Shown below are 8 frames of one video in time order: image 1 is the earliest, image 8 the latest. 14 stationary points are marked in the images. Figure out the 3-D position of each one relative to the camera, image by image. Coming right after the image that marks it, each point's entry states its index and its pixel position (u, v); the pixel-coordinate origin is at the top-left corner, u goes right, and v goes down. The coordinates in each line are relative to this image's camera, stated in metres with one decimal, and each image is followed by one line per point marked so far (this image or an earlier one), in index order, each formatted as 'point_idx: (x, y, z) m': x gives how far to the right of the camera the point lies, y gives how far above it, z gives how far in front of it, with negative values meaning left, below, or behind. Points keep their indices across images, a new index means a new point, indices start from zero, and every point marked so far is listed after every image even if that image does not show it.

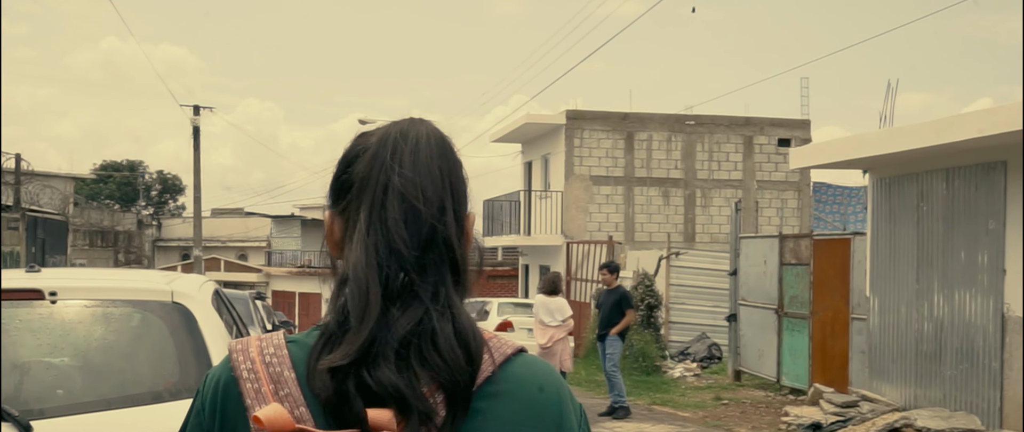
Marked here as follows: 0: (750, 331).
0: (+3.3, -1.6, +13.0) m
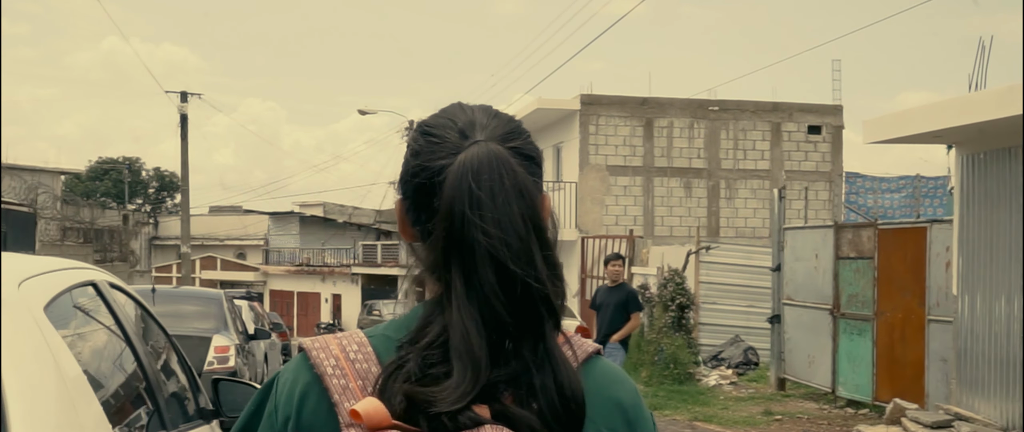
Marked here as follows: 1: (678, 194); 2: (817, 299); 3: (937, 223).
0: (+3.5, -1.4, +11.5) m
1: (+3.5, +0.5, +19.9) m
2: (+3.5, -1.0, +11.0) m
3: (+4.0, -0.1, +8.9) m
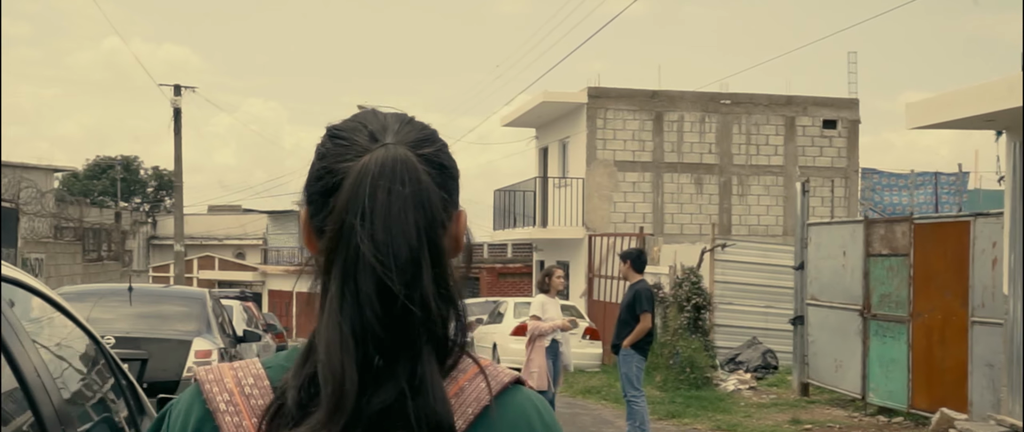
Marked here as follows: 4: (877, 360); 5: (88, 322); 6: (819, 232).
0: (+3.5, -1.4, +10.8) m
1: (+3.6, +0.5, +19.2) m
2: (+3.6, -0.9, +10.3) m
3: (+4.1, 0.0, +8.2) m
4: (+3.7, -1.5, +9.7) m
5: (-3.7, -0.9, +8.3) m
6: (+3.5, -0.2, +10.9) m
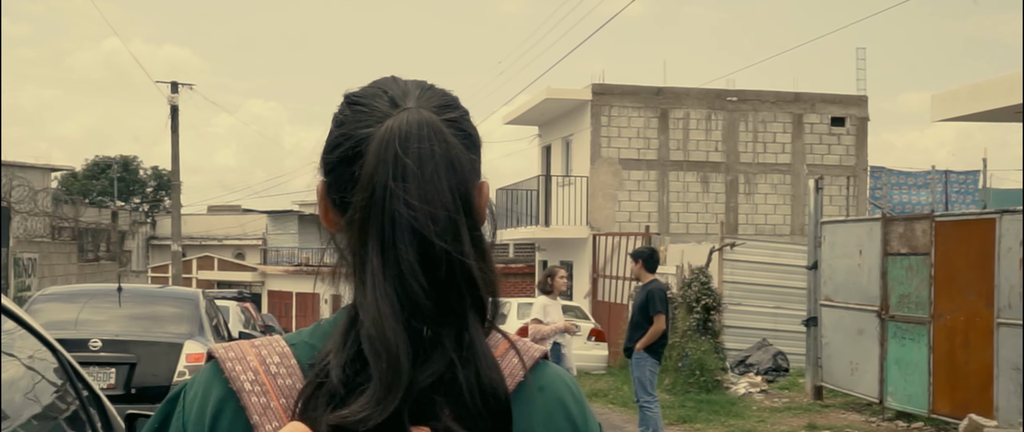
0: (+3.6, -1.4, +10.5) m
1: (+3.6, +0.5, +18.8) m
2: (+3.7, -0.9, +10.0) m
3: (+4.1, 0.0, +7.9) m
4: (+3.8, -1.4, +9.3) m
5: (-3.7, -0.9, +8.0) m
6: (+3.6, -0.2, +10.6) m
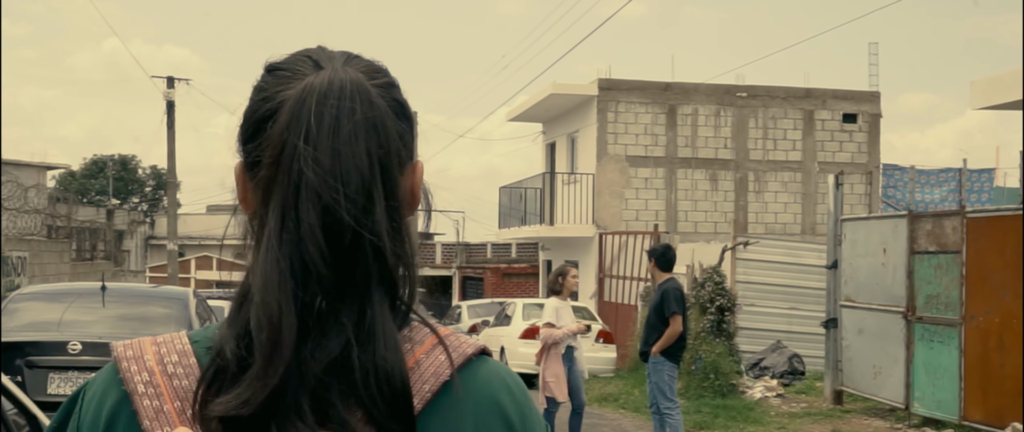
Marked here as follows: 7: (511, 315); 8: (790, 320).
0: (+3.7, -1.3, +10.0) m
1: (+3.7, +0.6, +18.4) m
2: (+3.8, -0.8, +9.5) m
3: (+4.2, 0.0, +7.4) m
4: (+3.8, -1.4, +8.9) m
5: (-3.6, -0.9, +7.5) m
6: (+3.7, -0.1, +10.1) m
7: (0.0, -1.6, +15.0) m
8: (+3.9, -1.4, +13.3) m
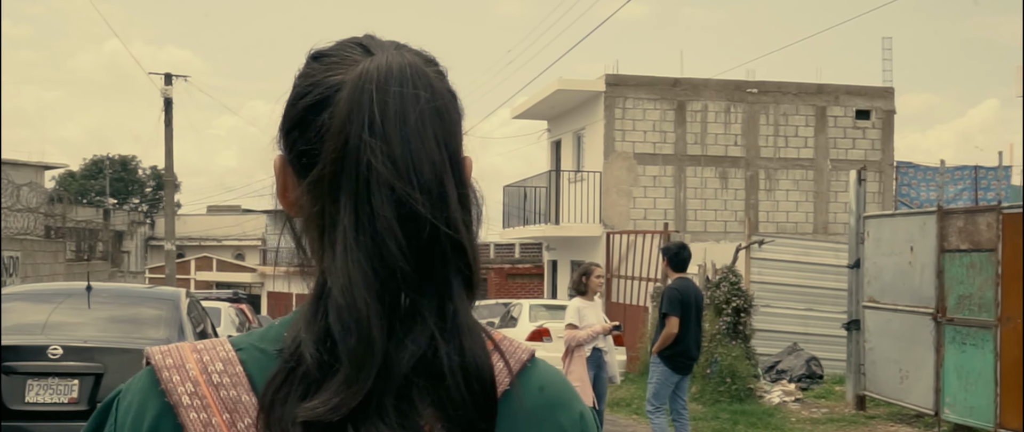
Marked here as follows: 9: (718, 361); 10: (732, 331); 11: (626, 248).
0: (+3.8, -1.3, +9.6) m
1: (+3.8, +0.6, +18.0) m
2: (+3.8, -0.8, +9.1) m
3: (+4.3, +0.1, +7.0) m
4: (+3.9, -1.4, +8.4) m
5: (-3.5, -0.8, +7.1) m
6: (+3.7, -0.1, +9.7) m
7: (+0.1, -1.6, +14.5) m
8: (+4.0, -1.4, +12.8) m
9: (+2.3, -1.6, +10.6) m
10: (+2.5, -1.3, +10.9) m
11: (+2.0, -0.5, +16.5) m
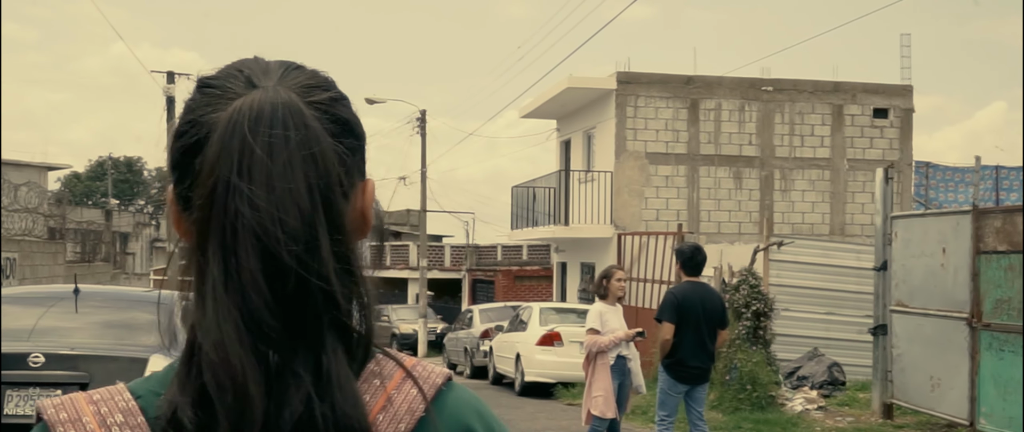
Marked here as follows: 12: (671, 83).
0: (+3.9, -1.3, +9.2) m
1: (+4.0, +0.6, +17.5) m
2: (+4.0, -0.8, +8.7) m
3: (+4.4, +0.1, +6.5) m
4: (+4.0, -1.4, +8.0) m
5: (-3.4, -0.8, +6.7) m
6: (+3.9, -0.1, +9.3) m
7: (+0.2, -1.6, +14.1) m
8: (+4.1, -1.4, +12.4) m
9: (+2.4, -1.6, +10.2) m
10: (+2.6, -1.3, +10.5) m
11: (+2.1, -0.6, +16.1) m
12: (+2.9, +2.4, +17.2) m
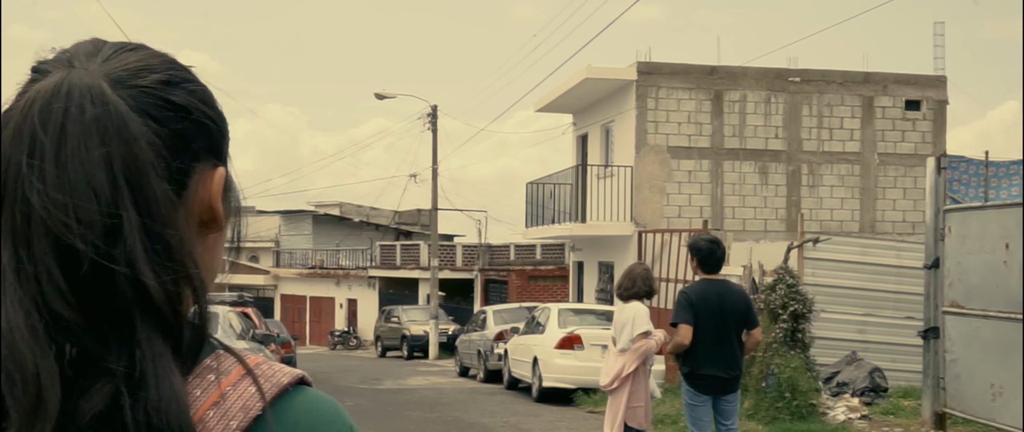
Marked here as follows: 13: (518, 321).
0: (+4.1, -1.2, +8.4) m
1: (+4.2, +0.6, +16.8) m
2: (+4.1, -0.7, +7.9) m
3: (+4.5, +0.2, +5.8) m
4: (+4.2, -1.3, +7.2) m
5: (-3.2, -0.8, +6.0) m
6: (+4.0, 0.0, +8.5) m
7: (+0.5, -1.5, +13.4) m
8: (+4.3, -1.4, +11.6) m
9: (+2.6, -1.6, +9.4) m
10: (+2.8, -1.3, +9.7) m
11: (+2.4, -0.5, +15.3) m
12: (+3.2, +2.5, +16.5) m
13: (+0.1, -2.0, +18.0) m
